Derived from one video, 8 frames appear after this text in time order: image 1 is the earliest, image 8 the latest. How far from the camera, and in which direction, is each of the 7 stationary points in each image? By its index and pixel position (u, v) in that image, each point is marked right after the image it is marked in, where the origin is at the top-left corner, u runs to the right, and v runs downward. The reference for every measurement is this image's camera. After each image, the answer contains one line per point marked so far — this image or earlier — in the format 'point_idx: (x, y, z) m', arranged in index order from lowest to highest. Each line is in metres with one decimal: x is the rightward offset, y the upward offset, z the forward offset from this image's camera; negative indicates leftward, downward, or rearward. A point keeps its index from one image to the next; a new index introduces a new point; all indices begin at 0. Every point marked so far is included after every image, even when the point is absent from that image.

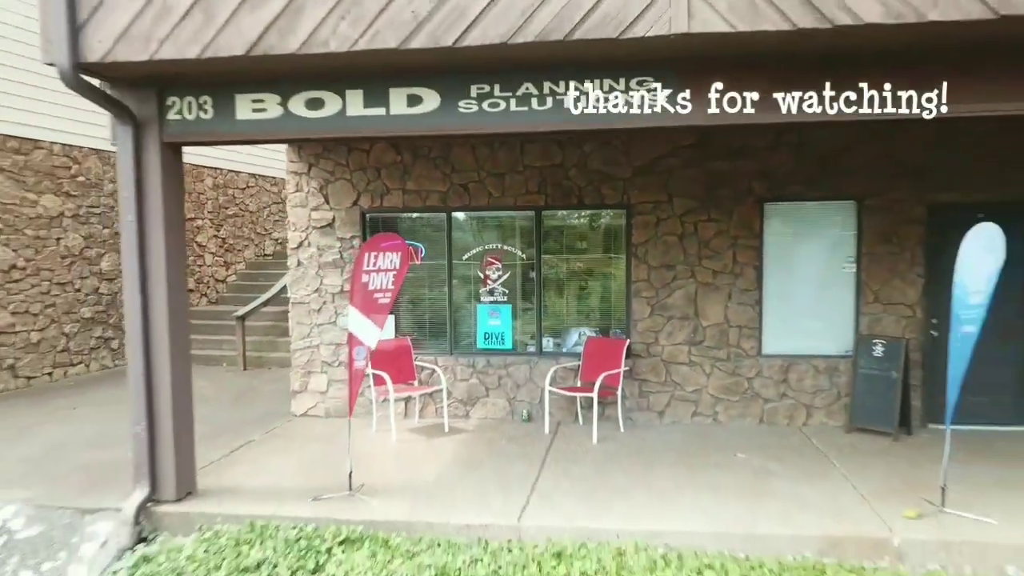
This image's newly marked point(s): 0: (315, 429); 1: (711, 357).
0: (-1.7, -1.2, +7.1) m
1: (+1.7, -0.5, +6.9) m
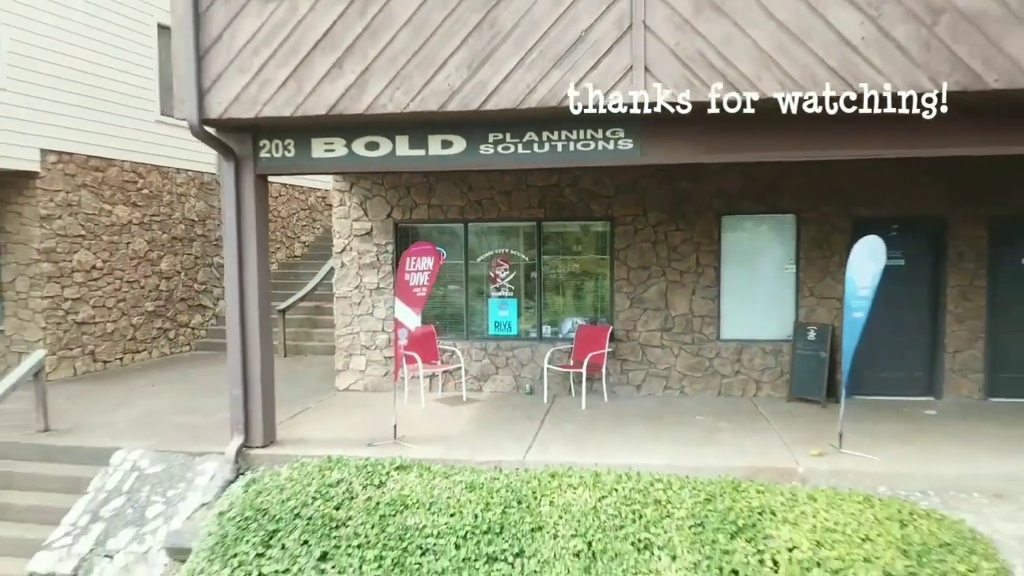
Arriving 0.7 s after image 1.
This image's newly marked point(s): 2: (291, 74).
0: (-1.6, -1.2, +8.7) m
1: (+1.8, -0.5, +8.5) m
2: (-1.6, +1.6, +5.9) m
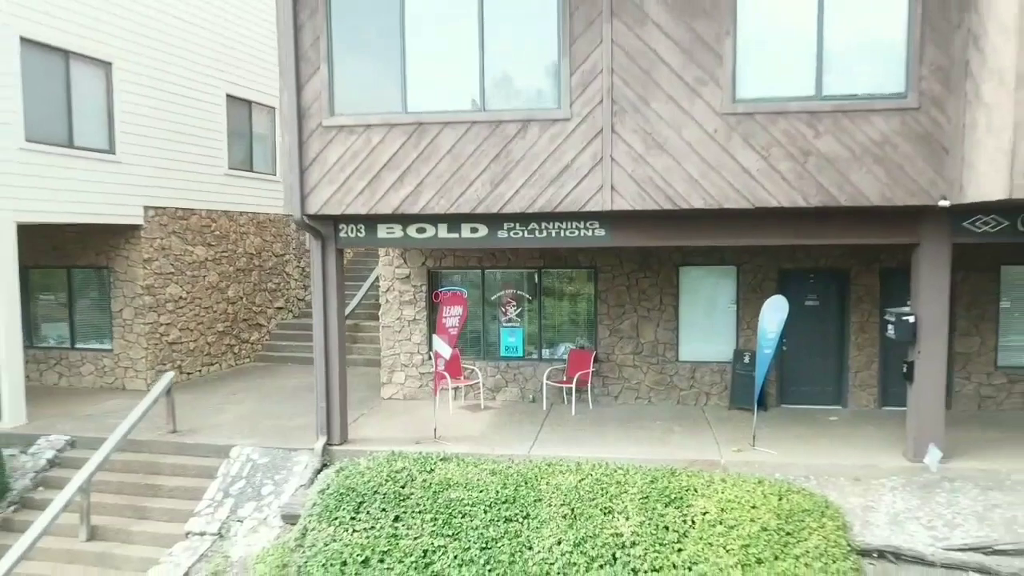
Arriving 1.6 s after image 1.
0: (-1.5, -1.6, +11.3) m
1: (+1.9, -1.0, +11.1) m
2: (-1.5, +1.1, +8.5) m
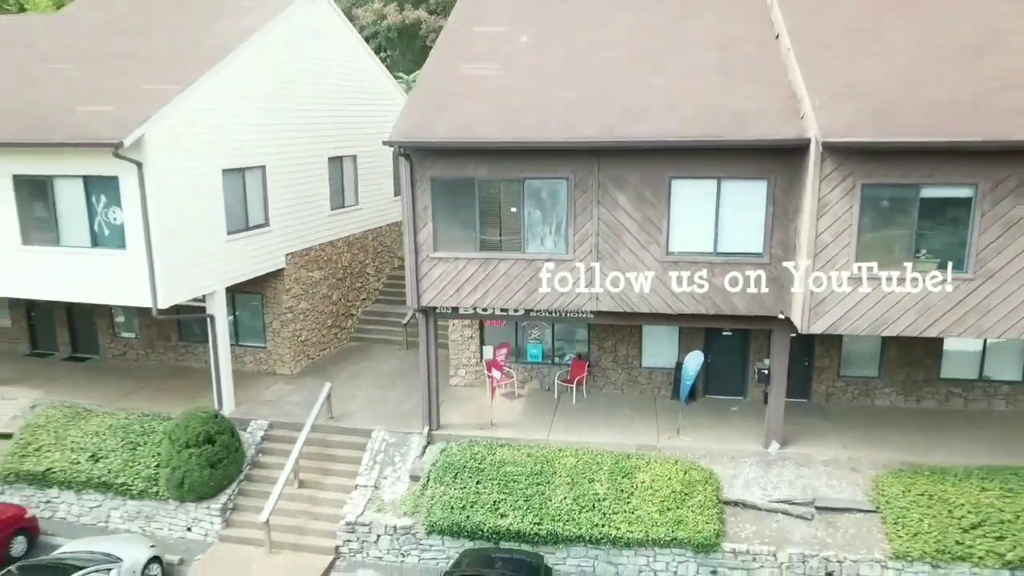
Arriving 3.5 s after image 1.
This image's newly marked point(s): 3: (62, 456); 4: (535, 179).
0: (-1.0, -2.3, +17.7) m
1: (+2.4, -1.7, +17.4) m
2: (-1.0, 0.0, +14.5) m
3: (-8.7, -3.3, +15.8) m
4: (+0.4, +1.8, +13.8) m
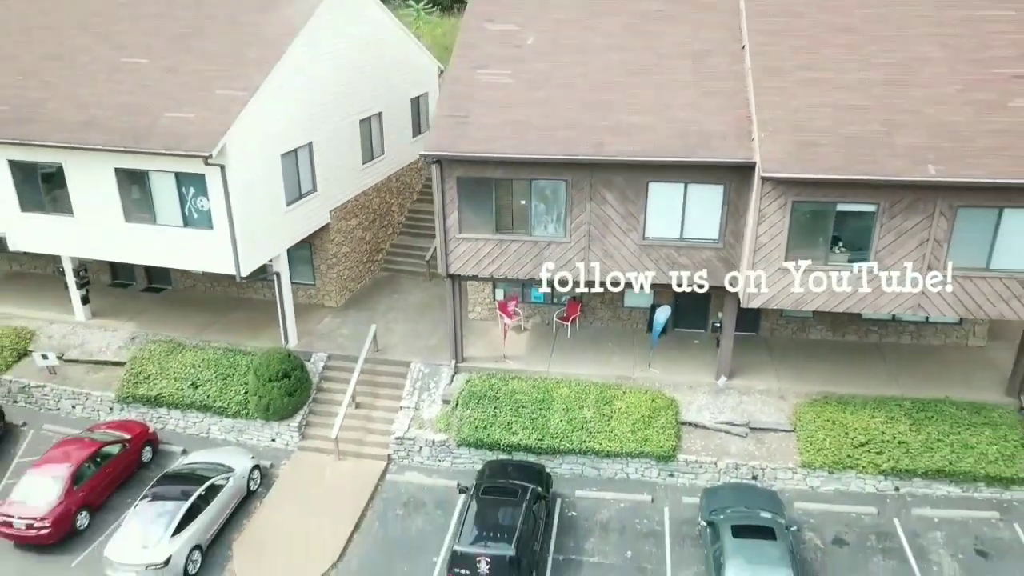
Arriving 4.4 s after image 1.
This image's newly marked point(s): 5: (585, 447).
0: (-0.8, -1.0, +21.9) m
1: (+2.6, -0.5, +21.5) m
2: (-0.8, +0.6, +18.3) m
3: (-8.5, -2.4, +20.2) m
4: (+0.6, +2.3, +17.4) m
5: (+1.6, -3.5, +17.8) m
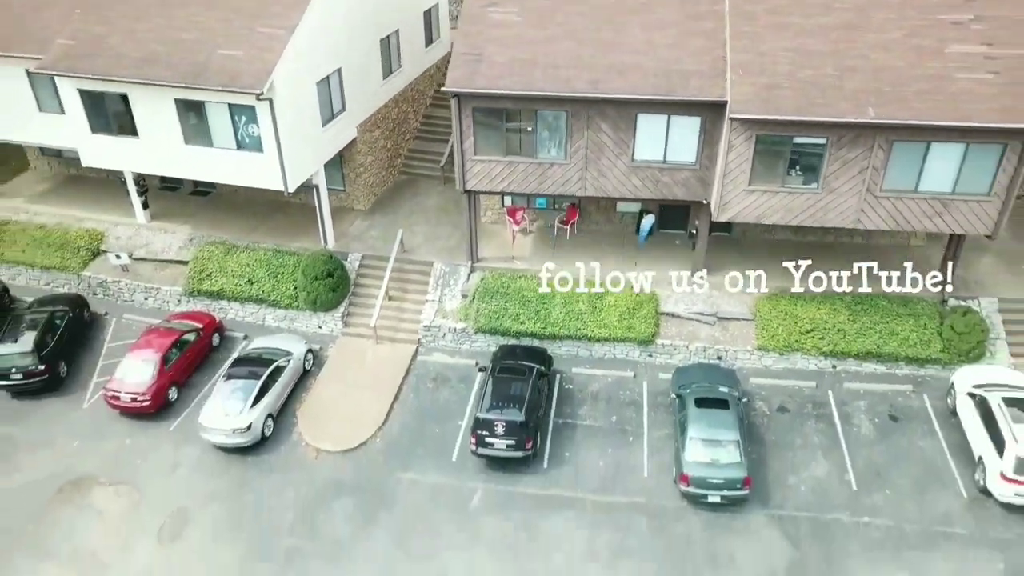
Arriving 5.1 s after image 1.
0: (-0.6, +1.9, +25.2) m
1: (+2.8, +2.4, +24.7) m
2: (-0.6, +2.9, +21.4) m
3: (-8.3, +0.2, +23.7) m
4: (+0.8, +4.4, +20.2) m
5: (+1.8, -1.2, +21.6) m
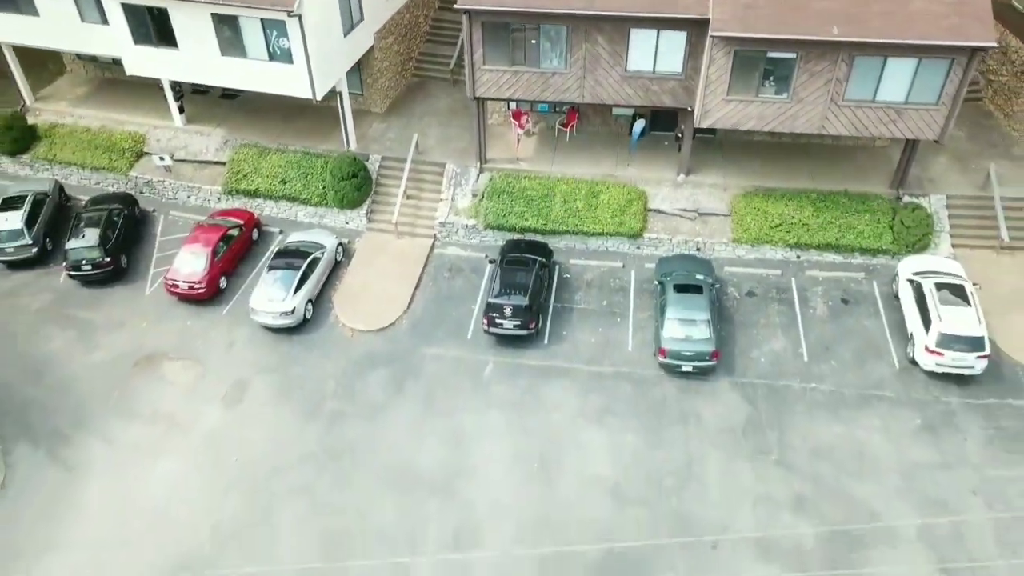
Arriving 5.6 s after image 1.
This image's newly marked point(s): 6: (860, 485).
0: (-0.5, +5.4, +27.7) m
1: (+2.9, +5.8, +27.2) m
2: (-0.5, +5.8, +23.8) m
3: (-8.1, +3.5, +26.5) m
4: (+1.0, +7.2, +22.4) m
5: (+2.0, +1.8, +24.6) m
6: (+8.0, -4.5, +18.6) m
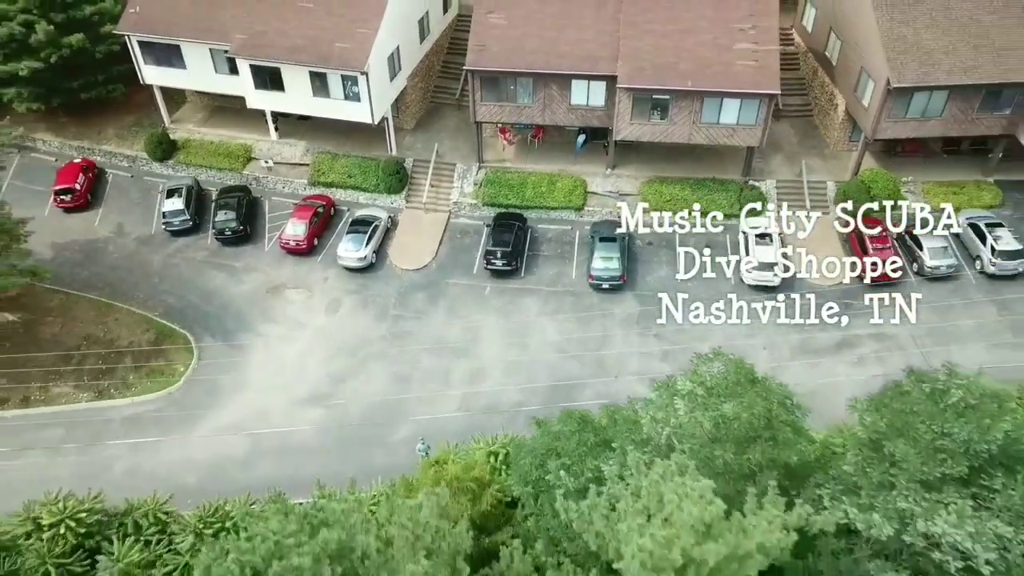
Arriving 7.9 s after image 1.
0: (-1.1, +7.6, +41.6) m
1: (+2.3, +8.0, +41.1) m
2: (-1.1, +7.9, +37.7) m
3: (-8.7, +5.6, +40.3) m
4: (+0.4, +9.3, +36.2) m
5: (+1.4, +4.0, +38.6) m
6: (+7.6, -2.3, +32.7) m
